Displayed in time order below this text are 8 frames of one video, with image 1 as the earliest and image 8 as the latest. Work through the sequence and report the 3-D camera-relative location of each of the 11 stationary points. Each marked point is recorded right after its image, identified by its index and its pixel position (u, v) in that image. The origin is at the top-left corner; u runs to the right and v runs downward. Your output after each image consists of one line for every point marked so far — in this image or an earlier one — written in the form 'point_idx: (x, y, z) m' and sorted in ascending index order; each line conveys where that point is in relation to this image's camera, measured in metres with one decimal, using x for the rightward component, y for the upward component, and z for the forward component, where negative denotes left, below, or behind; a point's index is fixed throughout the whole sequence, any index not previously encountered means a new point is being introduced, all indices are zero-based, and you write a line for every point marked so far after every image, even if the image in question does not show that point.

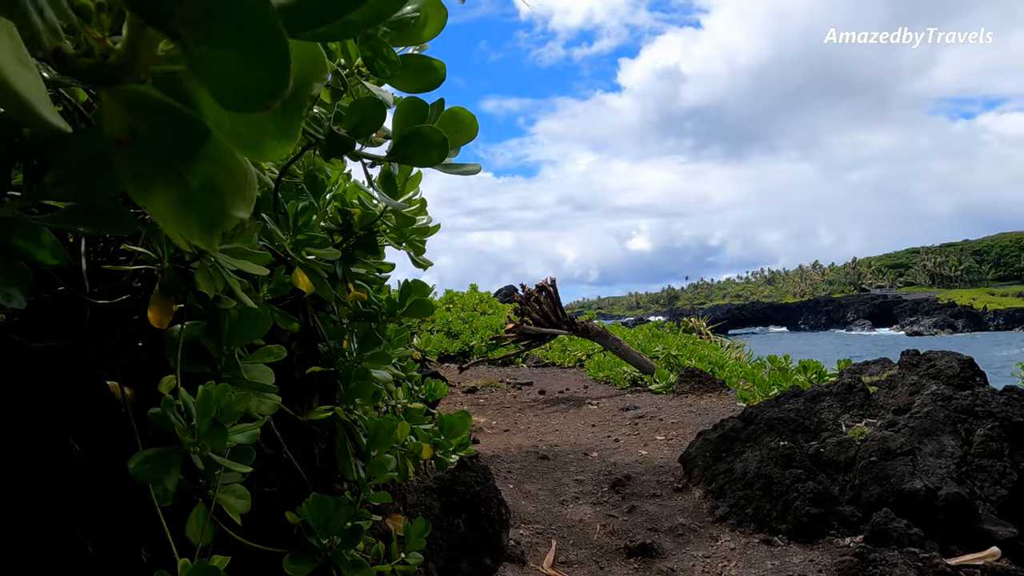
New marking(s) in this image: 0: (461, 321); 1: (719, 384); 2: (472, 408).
0: (-1.1, -0.7, +14.5) m
1: (+2.6, -1.2, +8.3) m
2: (-0.5, -1.5, +8.4) m
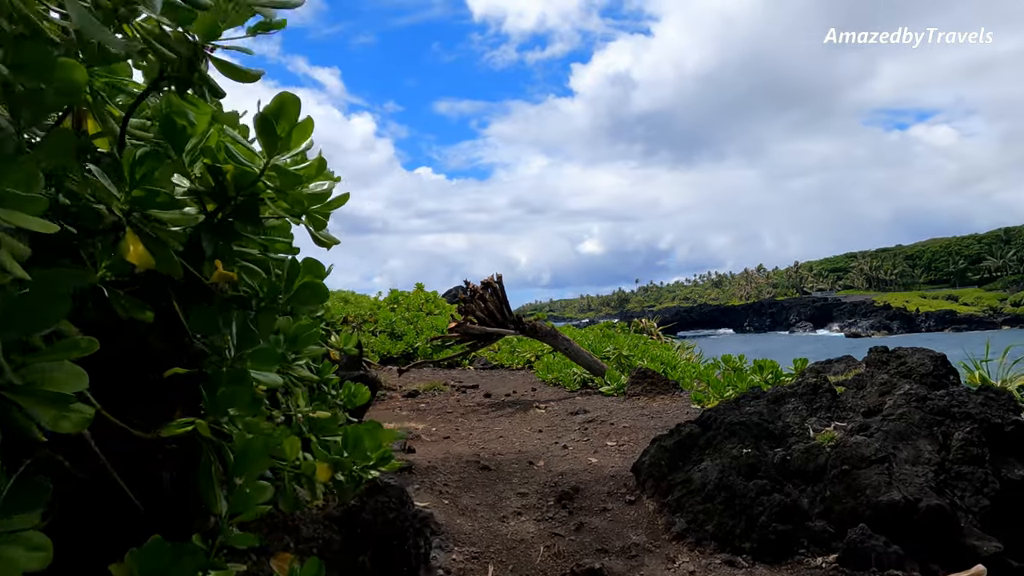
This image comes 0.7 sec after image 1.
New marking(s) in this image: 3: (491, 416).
0: (-2.2, -0.7, +13.8) m
1: (+1.9, -1.2, +8.0) m
2: (-1.2, -1.5, +7.8) m
3: (-0.2, -1.5, +7.6) m
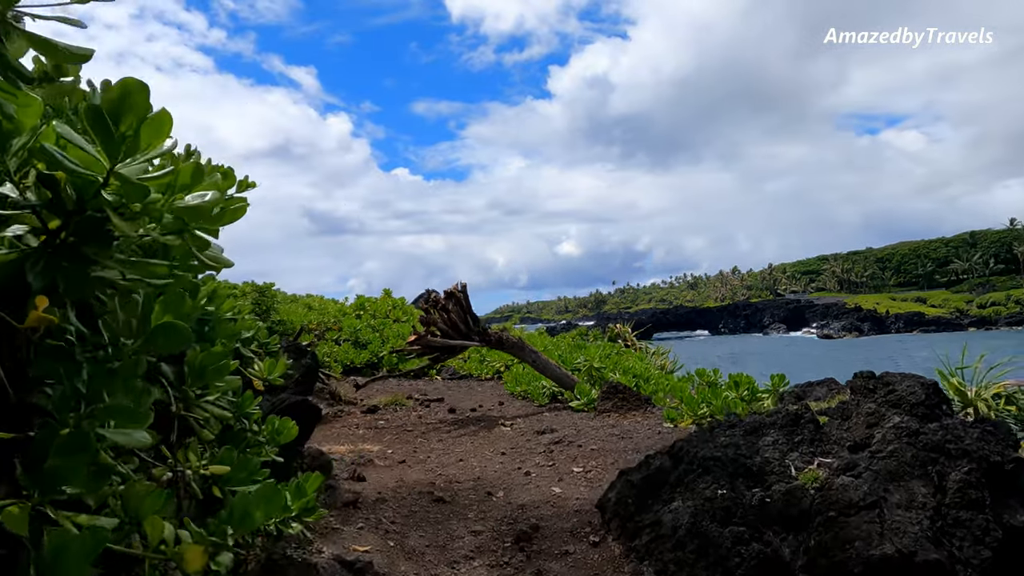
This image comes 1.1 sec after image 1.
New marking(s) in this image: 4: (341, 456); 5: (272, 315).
0: (-2.8, -0.8, +13.3) m
1: (+1.5, -1.3, +7.6) m
2: (-1.6, -1.6, +7.3) m
3: (-0.6, -1.6, +7.1) m
4: (-1.6, -1.5, +6.1) m
5: (-4.5, -0.5, +12.3) m
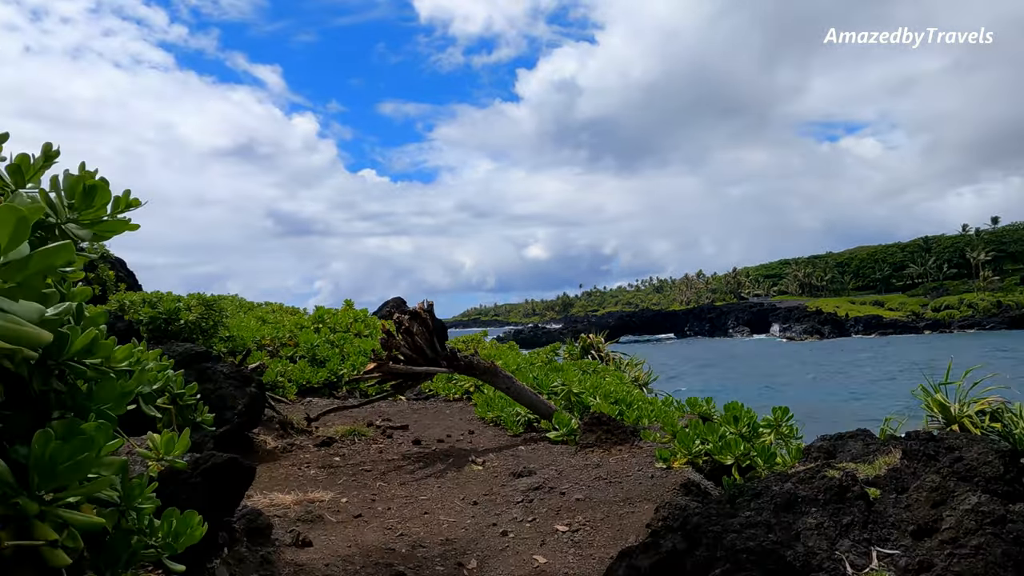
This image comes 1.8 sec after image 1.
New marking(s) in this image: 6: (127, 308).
0: (-3.4, -1.1, +12.3) m
1: (+1.2, -1.5, +6.9) m
2: (-1.9, -1.8, +6.5) m
3: (-0.9, -1.8, +6.3) m
4: (-1.8, -1.7, +5.2) m
5: (-5.0, -0.7, +11.3) m
6: (-6.2, -0.3, +10.8) m
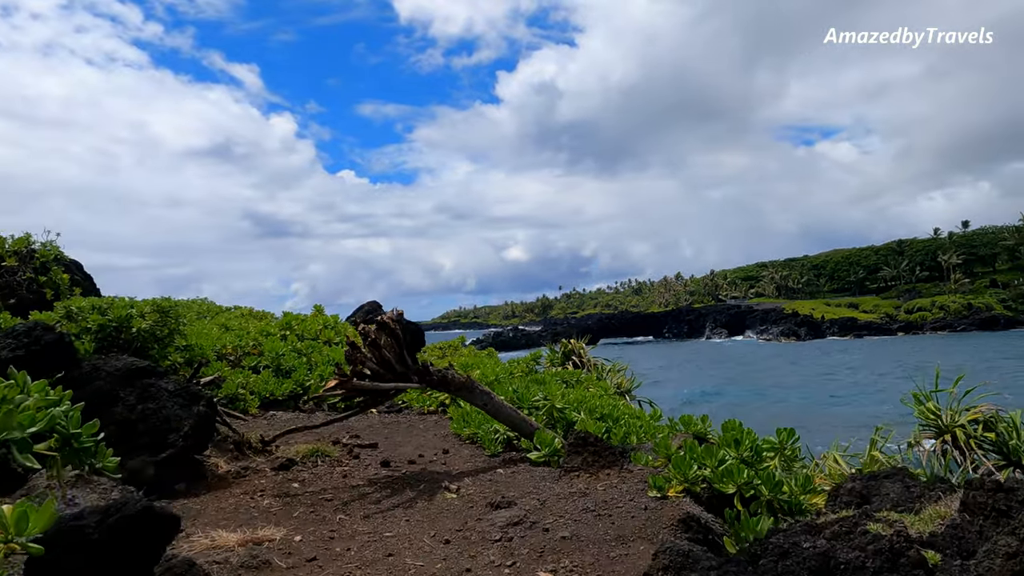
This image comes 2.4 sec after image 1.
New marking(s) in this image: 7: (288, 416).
0: (-3.8, -1.1, +11.6) m
1: (+1.0, -1.6, +6.3) m
2: (-2.1, -1.9, +5.8) m
3: (-1.1, -1.9, +5.6) m
4: (-1.9, -1.8, +4.6) m
5: (-5.3, -0.8, +10.5) m
6: (-6.5, -0.4, +9.9) m
7: (-3.2, -1.8, +9.6) m
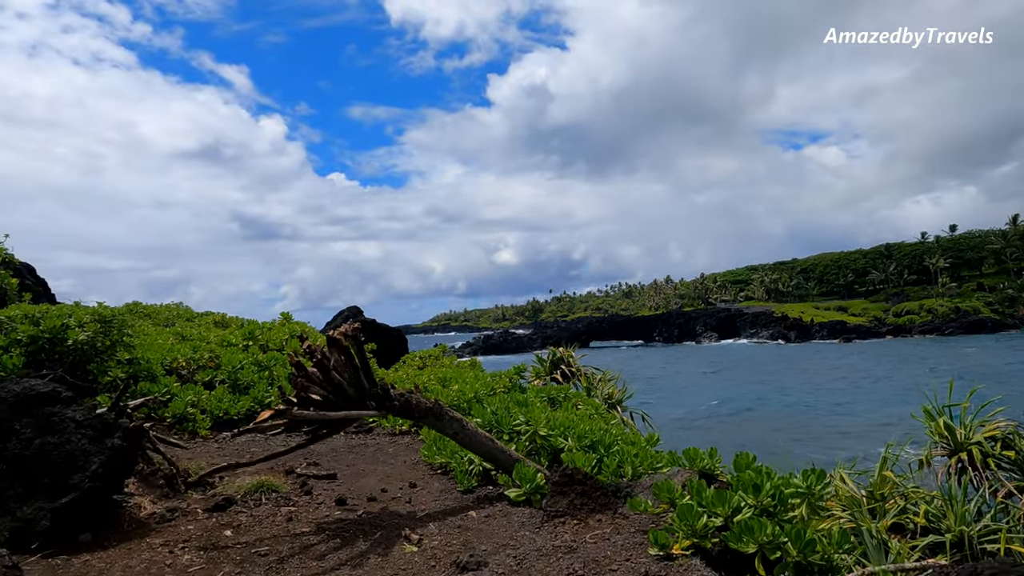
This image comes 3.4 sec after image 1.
0: (-4.0, -1.2, +10.6) m
1: (+0.8, -1.7, +5.3) m
2: (-2.3, -2.0, +4.7) m
3: (-1.3, -1.9, +4.6) m
4: (-2.1, -1.9, +3.5) m
5: (-5.6, -0.9, +9.5) m
6: (-6.8, -0.5, +8.9) m
7: (-3.5, -1.9, +8.5) m
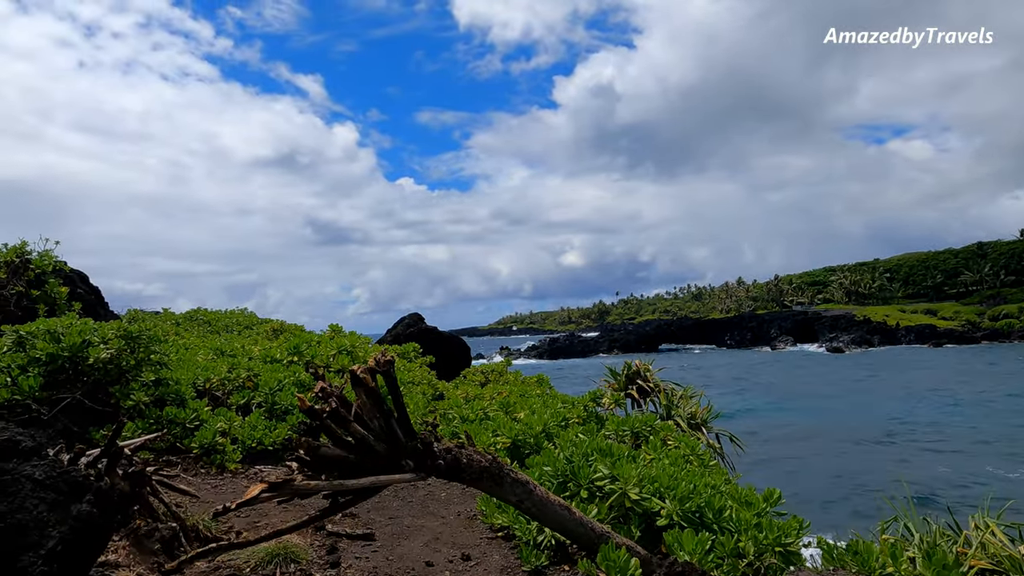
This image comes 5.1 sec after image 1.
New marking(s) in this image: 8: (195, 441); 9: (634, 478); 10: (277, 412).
0: (-3.0, -1.4, +9.4) m
1: (+1.3, -1.8, +3.7) m
2: (-1.8, -2.1, +3.4) m
3: (-0.9, -2.1, +3.2) m
4: (-1.8, -2.0, +2.2) m
5: (-4.6, -1.1, +8.5) m
6: (-5.9, -0.7, +8.0) m
7: (-2.7, -2.1, +7.3) m
8: (-3.7, -1.8, +7.7) m
9: (+1.0, -1.5, +5.4) m
10: (-3.1, -1.6, +8.9) m
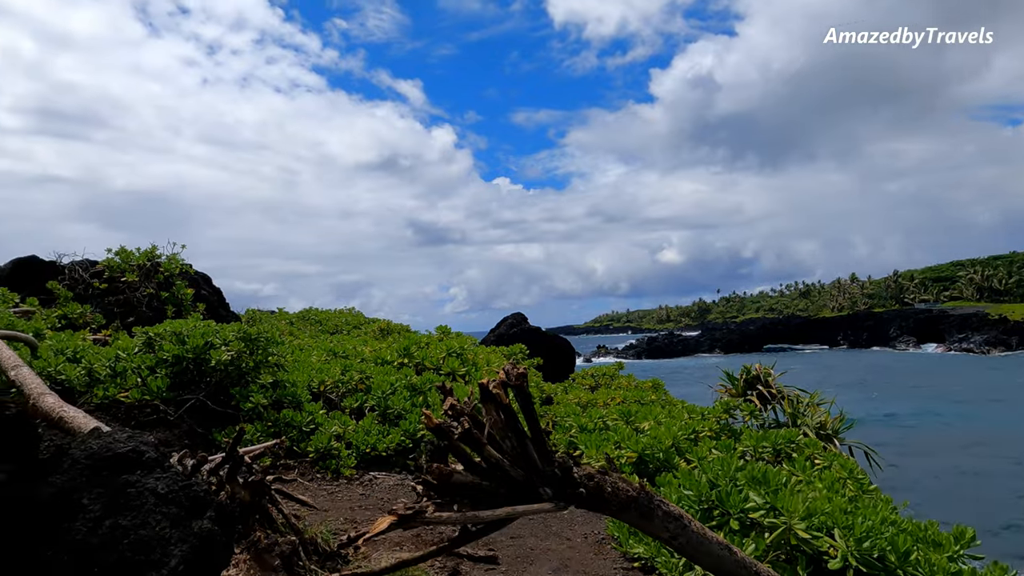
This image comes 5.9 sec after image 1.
0: (-1.4, -1.4, +9.2) m
1: (+2.0, -1.8, +2.9) m
2: (-1.1, -2.1, +3.1) m
3: (-0.2, -2.1, +2.8) m
4: (-1.2, -2.0, +1.9) m
5: (-3.1, -1.1, +8.5) m
6: (-4.5, -0.7, +8.2) m
7: (-1.3, -2.1, +7.1) m
8: (-2.3, -1.8, +7.6) m
9: (+2.0, -1.6, +4.7) m
10: (-1.6, -1.6, +8.7) m
